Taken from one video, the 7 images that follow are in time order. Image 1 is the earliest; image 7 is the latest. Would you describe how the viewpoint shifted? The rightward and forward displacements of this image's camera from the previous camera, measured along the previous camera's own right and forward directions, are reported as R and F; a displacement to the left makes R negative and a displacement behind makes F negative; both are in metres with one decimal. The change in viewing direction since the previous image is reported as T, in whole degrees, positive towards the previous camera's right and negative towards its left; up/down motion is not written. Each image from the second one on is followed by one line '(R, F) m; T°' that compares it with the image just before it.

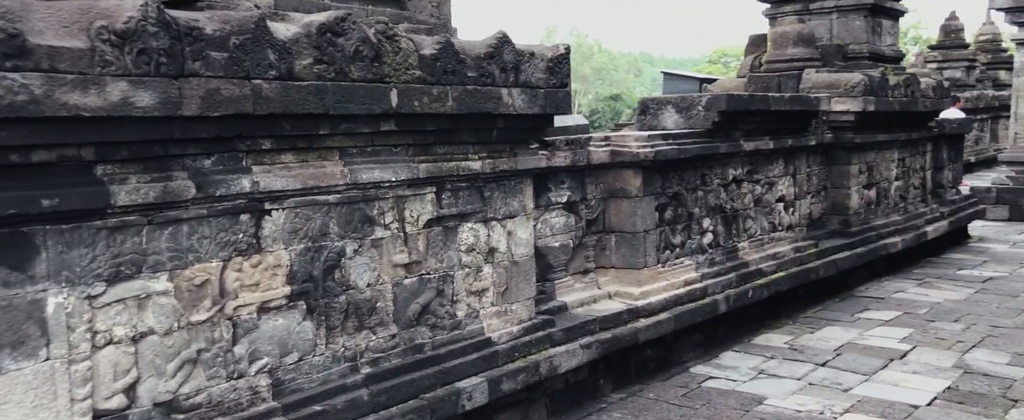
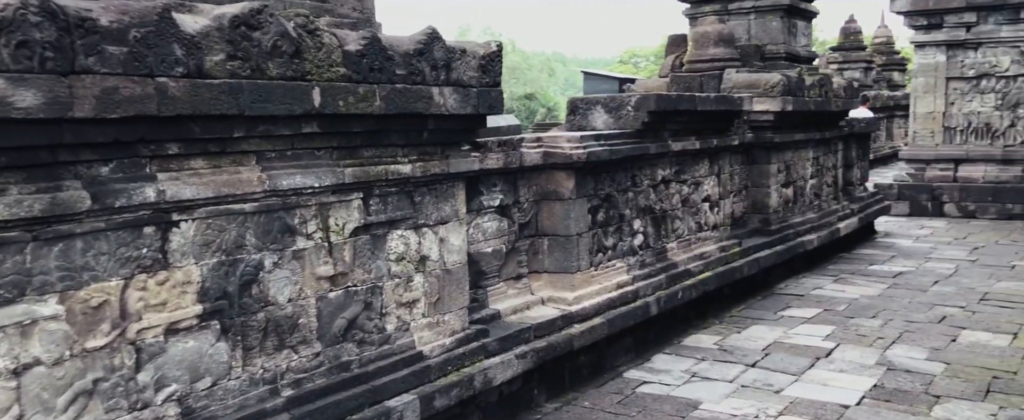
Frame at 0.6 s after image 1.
(-0.1, +0.2) m; +5°
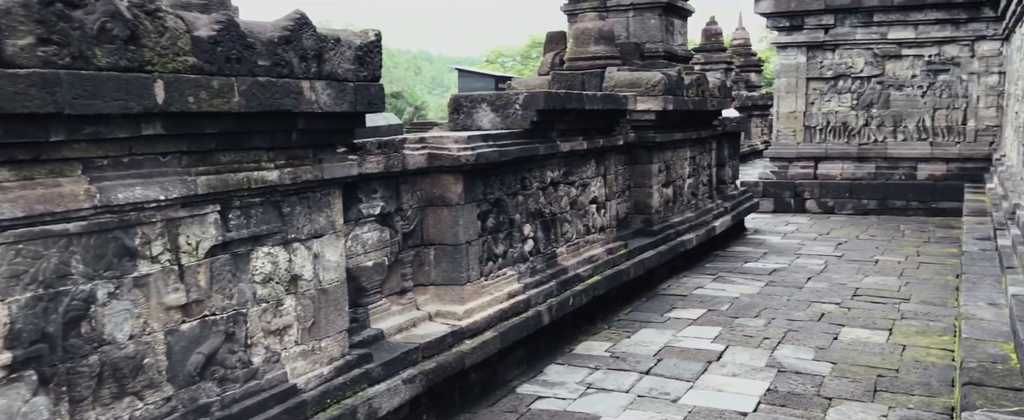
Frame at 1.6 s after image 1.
(0.0, +0.4) m; +8°
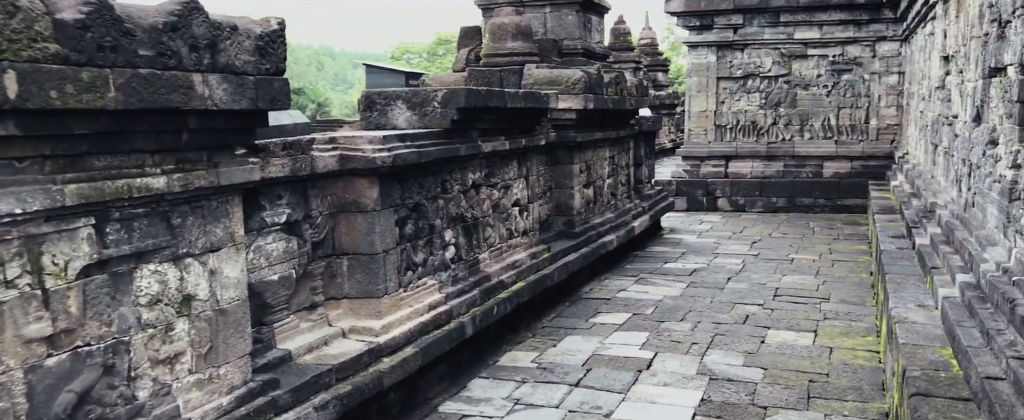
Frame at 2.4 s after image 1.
(0.0, +0.3) m; +6°
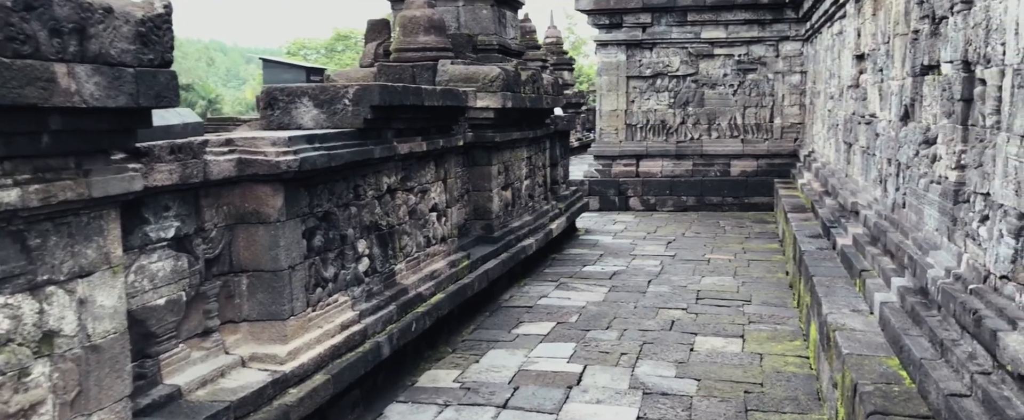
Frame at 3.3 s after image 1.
(-0.1, +0.4) m; +6°
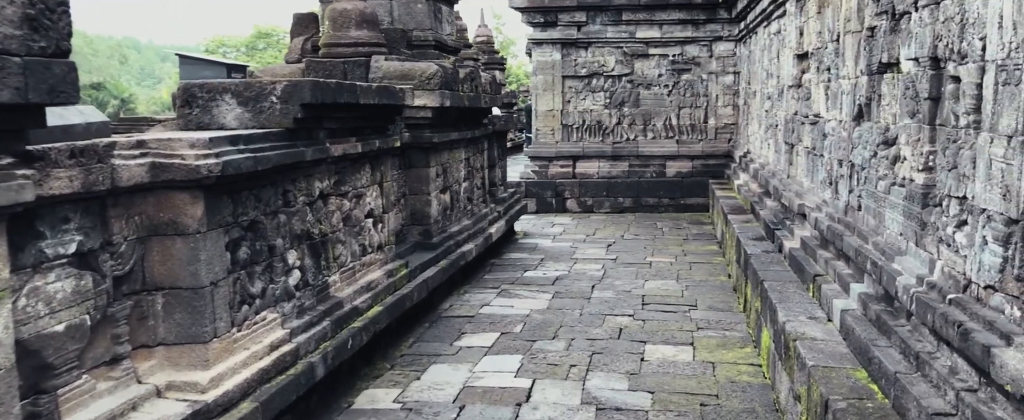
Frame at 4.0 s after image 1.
(-0.1, +0.3) m; +4°
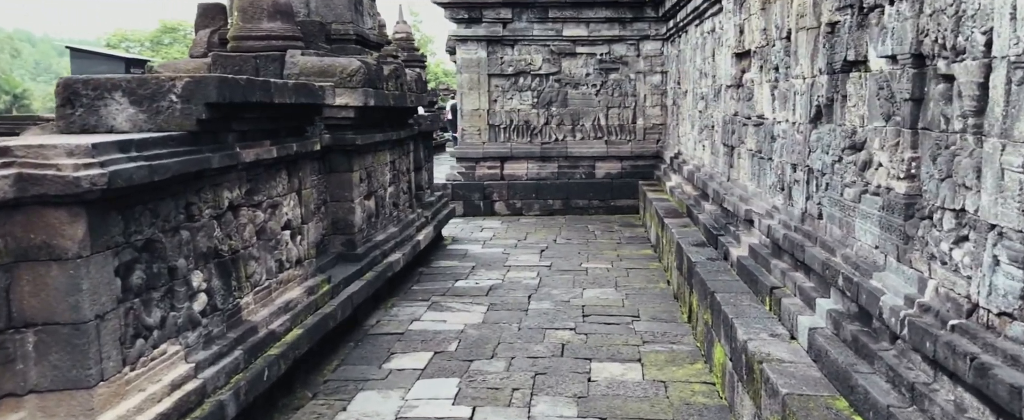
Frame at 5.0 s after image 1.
(-0.1, +0.5) m; +5°
